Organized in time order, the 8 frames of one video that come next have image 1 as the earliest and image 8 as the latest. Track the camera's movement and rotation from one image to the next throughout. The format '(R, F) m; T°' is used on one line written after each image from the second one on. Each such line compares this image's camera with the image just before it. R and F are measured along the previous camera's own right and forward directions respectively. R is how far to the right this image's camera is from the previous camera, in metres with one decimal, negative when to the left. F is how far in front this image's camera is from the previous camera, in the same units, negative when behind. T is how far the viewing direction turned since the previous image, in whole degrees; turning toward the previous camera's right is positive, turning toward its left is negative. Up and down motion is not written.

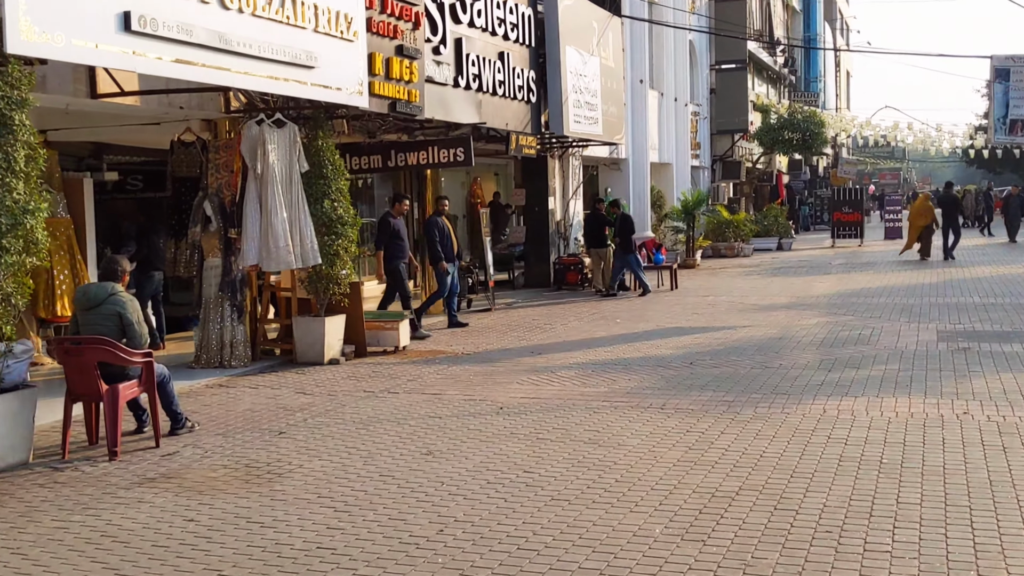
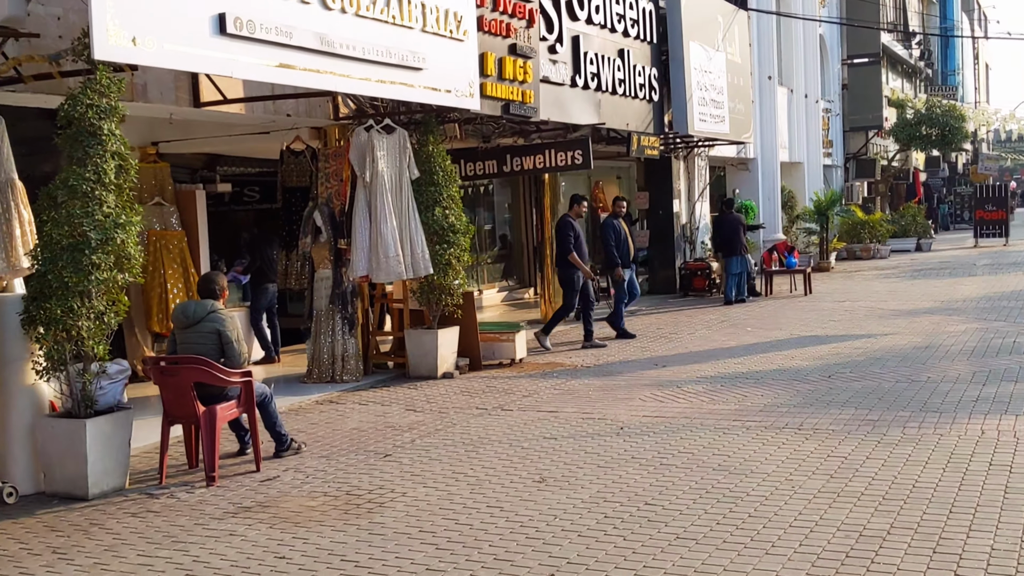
(0.0, +0.6) m; -7°
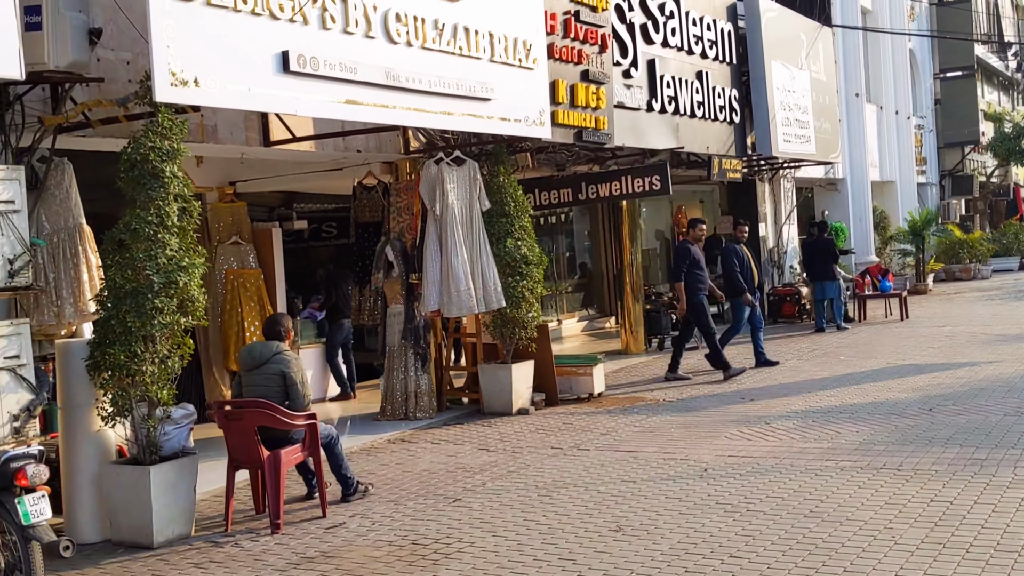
(+0.1, +0.2) m; -5°
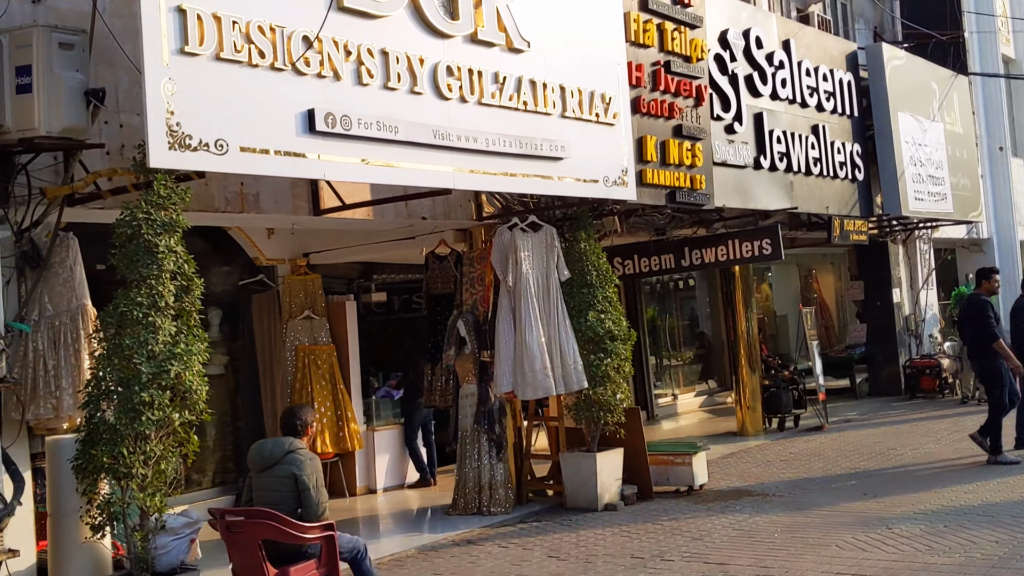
(+0.4, +0.9) m; -7°
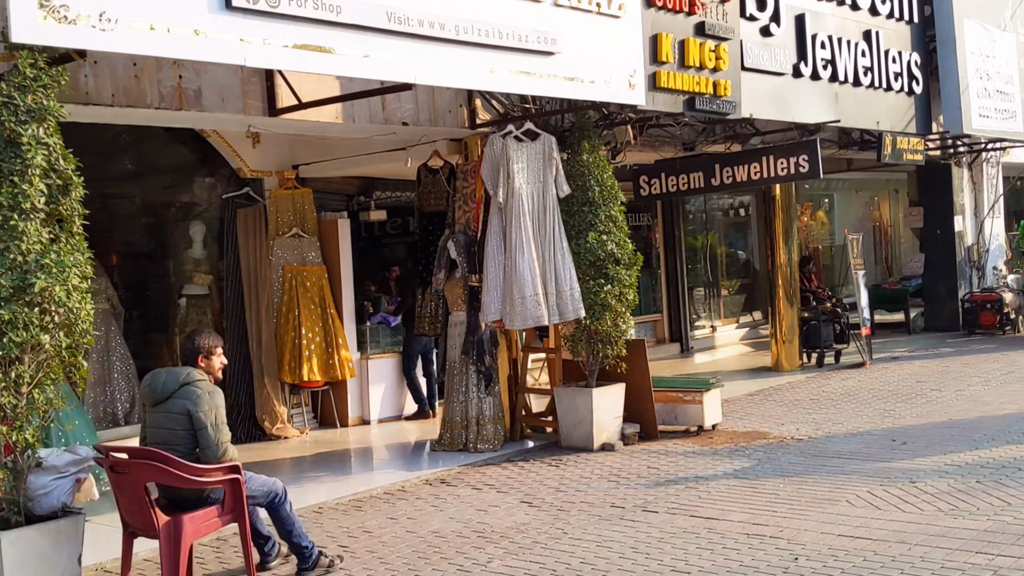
(+0.5, +0.8) m; -4°
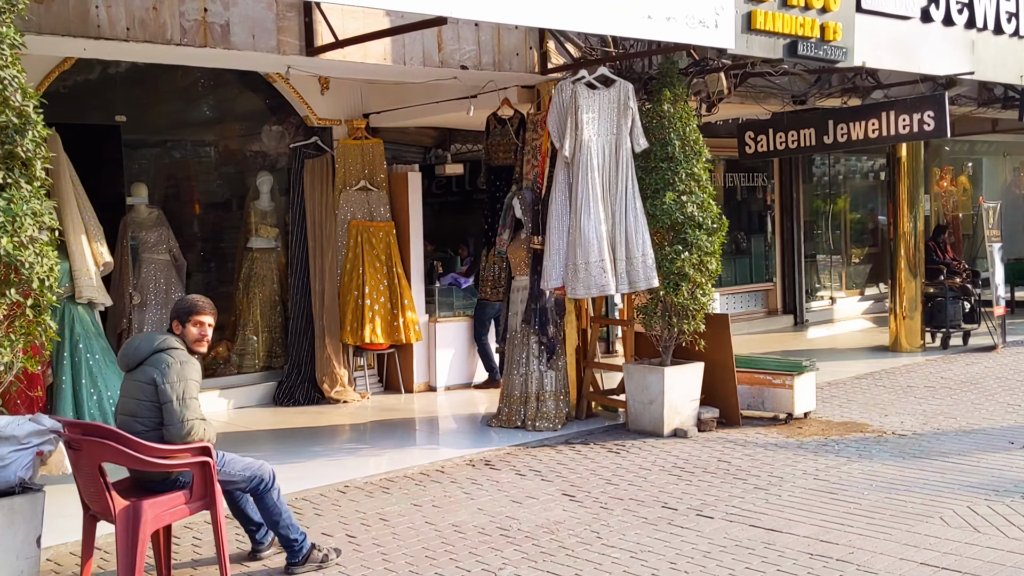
(+0.4, +0.7) m; -7°
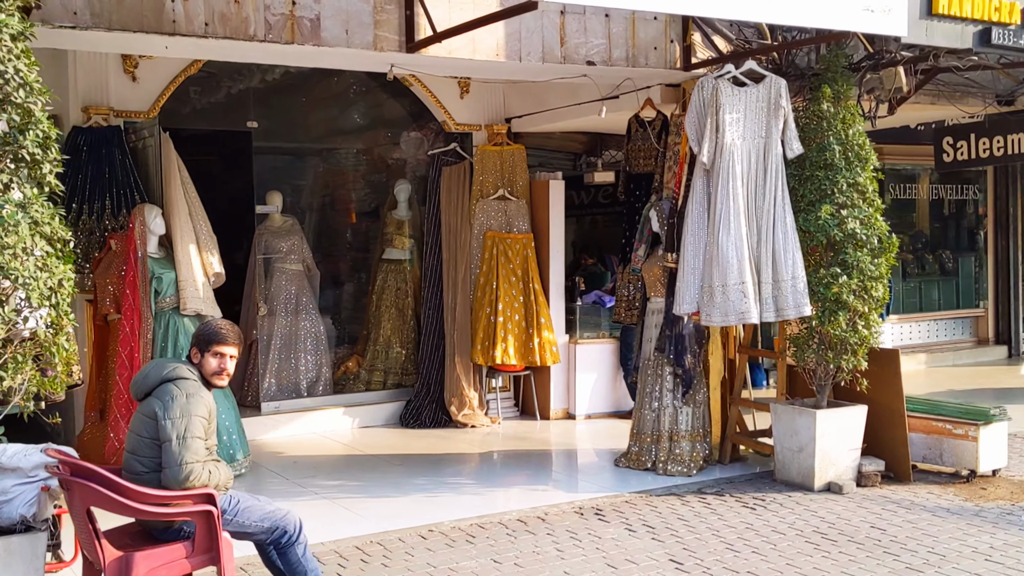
(+0.4, +0.7) m; -11°
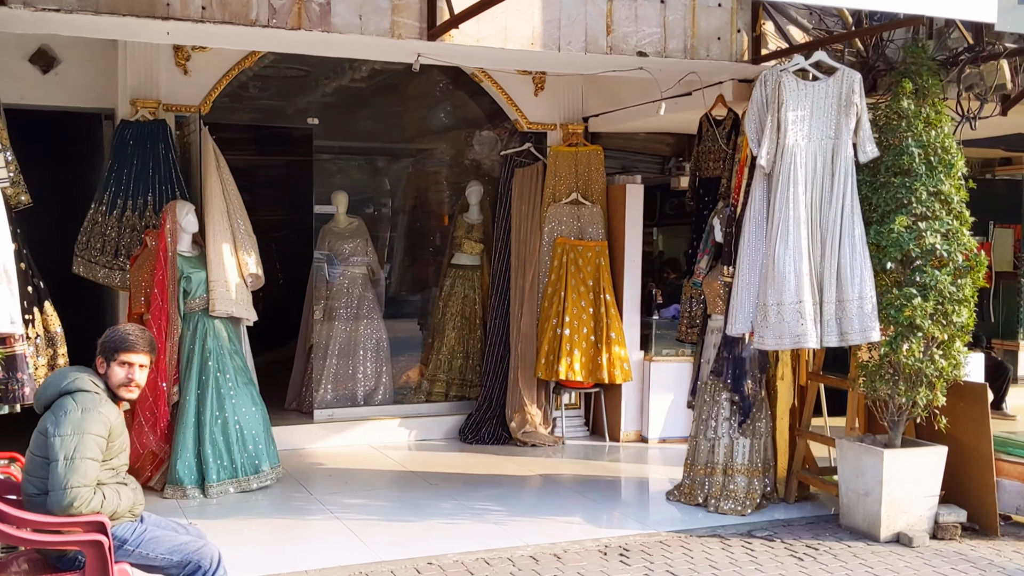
(+0.6, +0.5) m; -8°
